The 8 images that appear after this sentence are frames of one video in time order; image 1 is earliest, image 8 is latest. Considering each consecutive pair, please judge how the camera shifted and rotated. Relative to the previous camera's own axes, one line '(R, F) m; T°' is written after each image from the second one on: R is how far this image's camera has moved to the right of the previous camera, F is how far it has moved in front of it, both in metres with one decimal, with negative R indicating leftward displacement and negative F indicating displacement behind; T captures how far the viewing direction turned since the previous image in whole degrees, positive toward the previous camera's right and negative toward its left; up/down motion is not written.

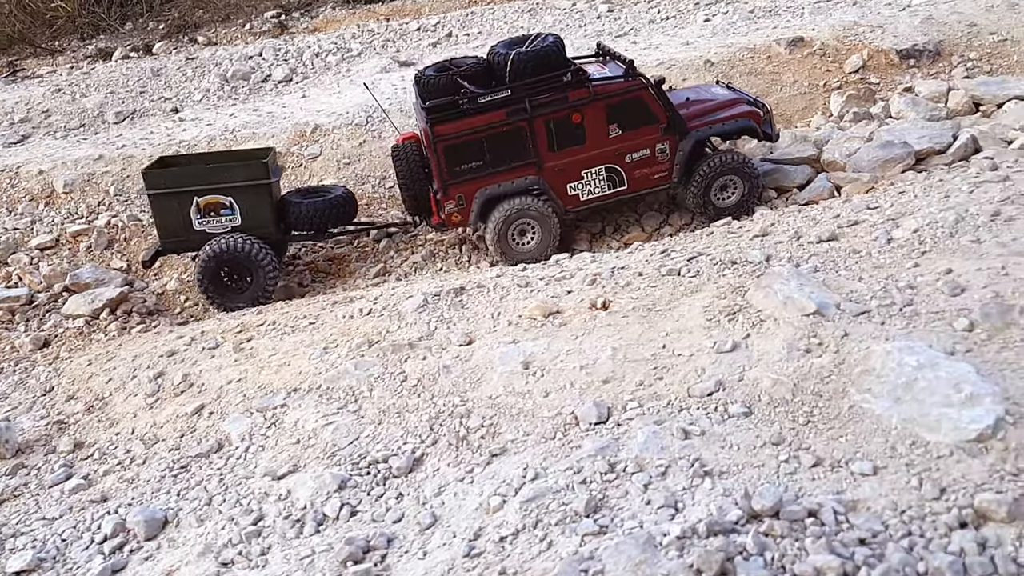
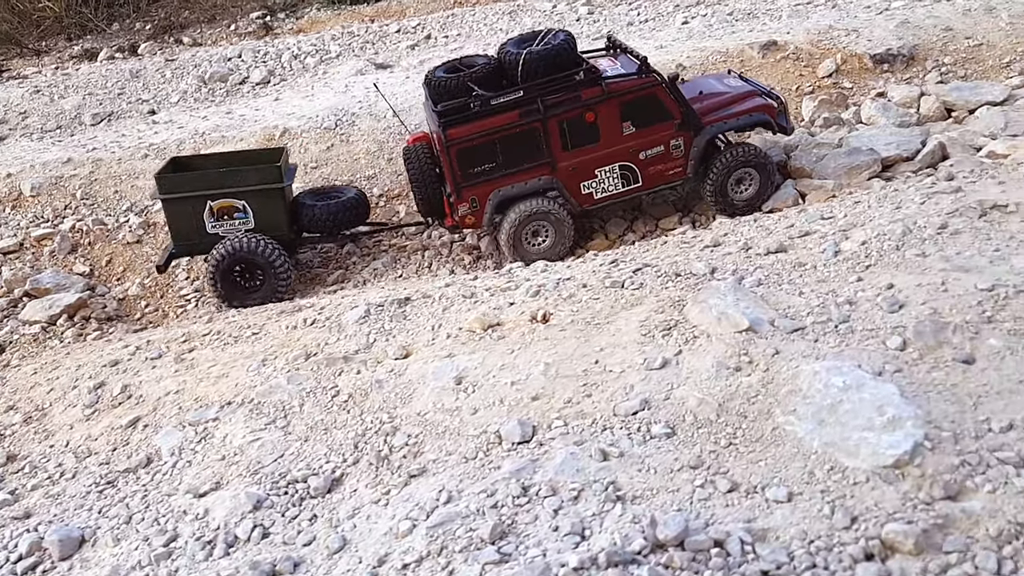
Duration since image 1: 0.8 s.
(+0.6, +0.1) m; 0°
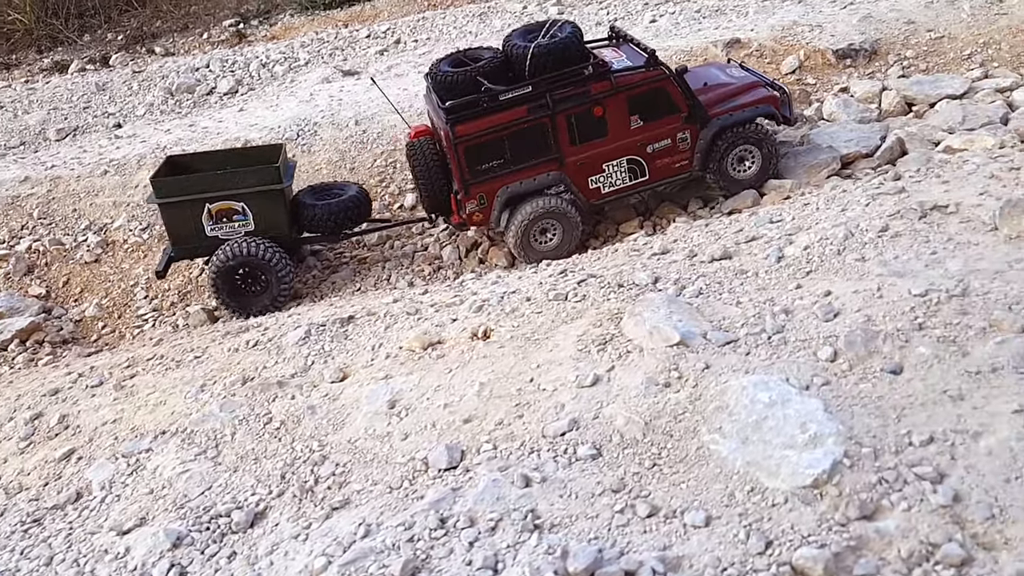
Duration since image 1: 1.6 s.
(+0.5, +0.1) m; +1°
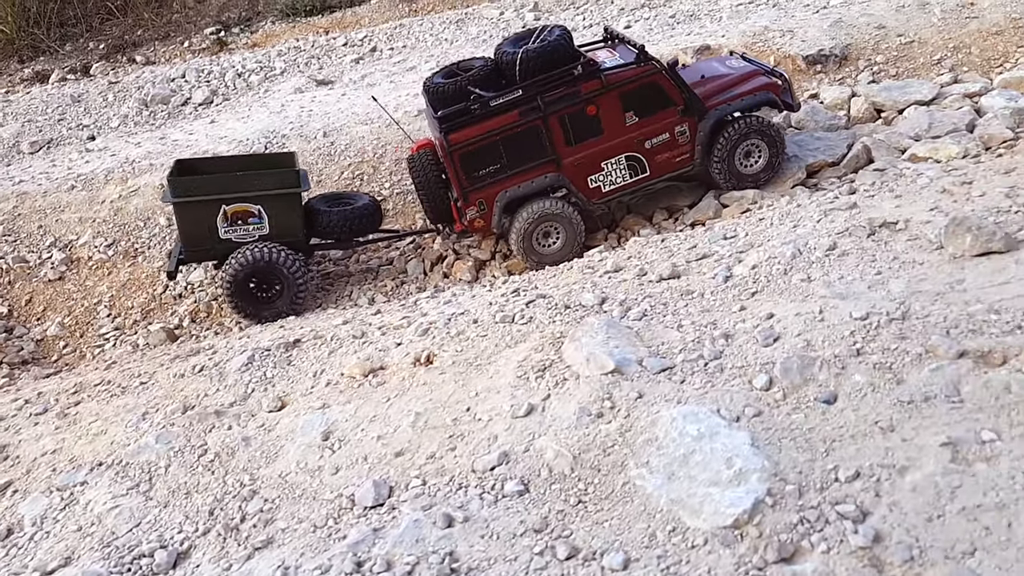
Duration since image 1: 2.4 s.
(+0.5, +0.1) m; 0°
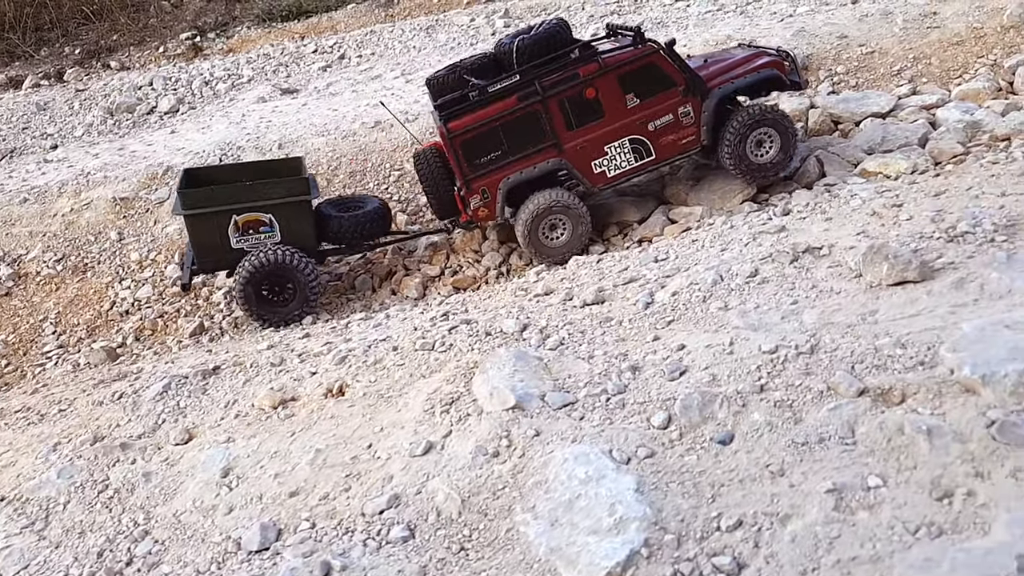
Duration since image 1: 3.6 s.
(+0.7, +0.1) m; 0°
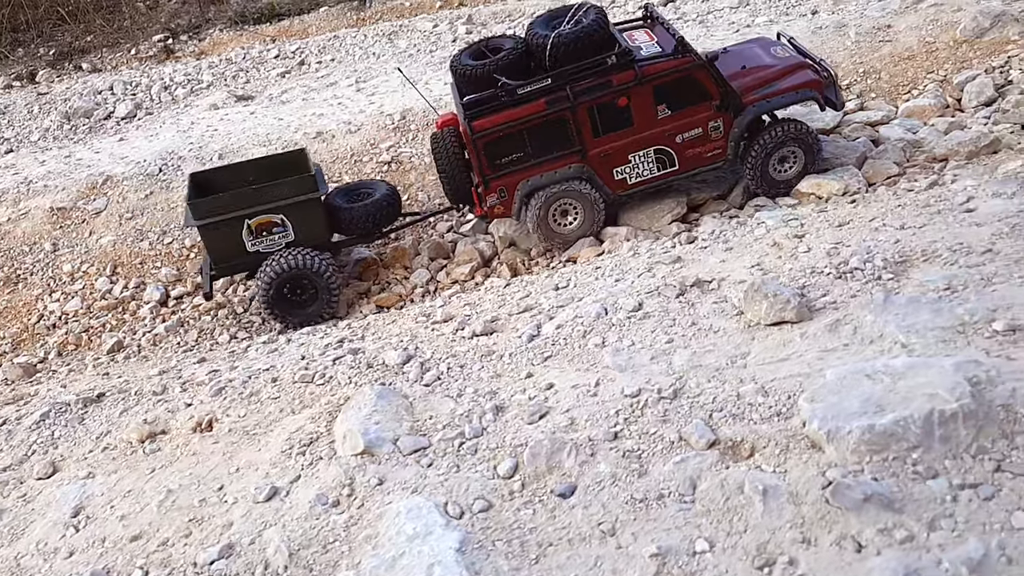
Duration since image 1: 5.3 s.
(+1.0, +0.2) m; 0°
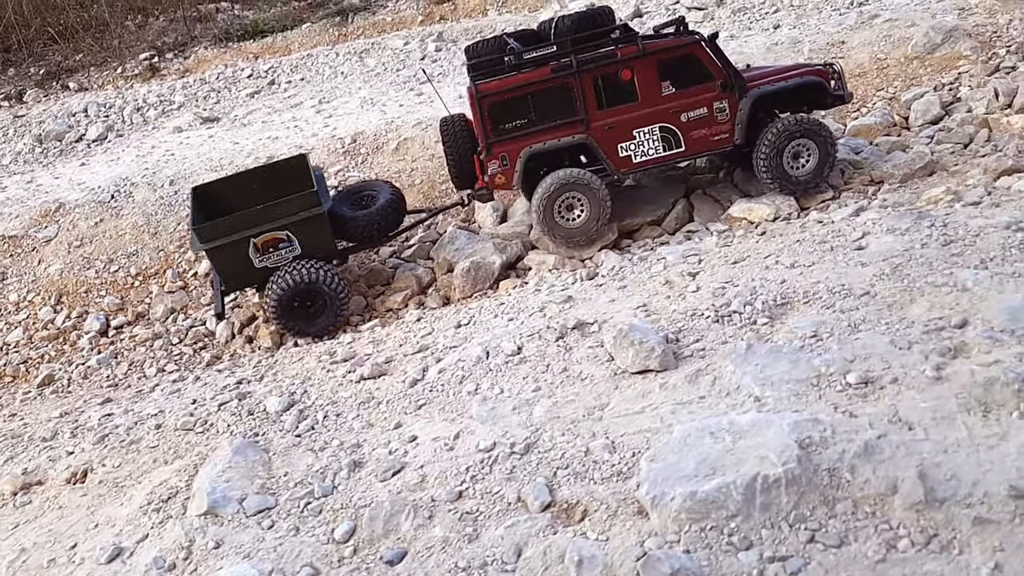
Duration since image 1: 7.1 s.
(+1.1, +0.1) m; -1°
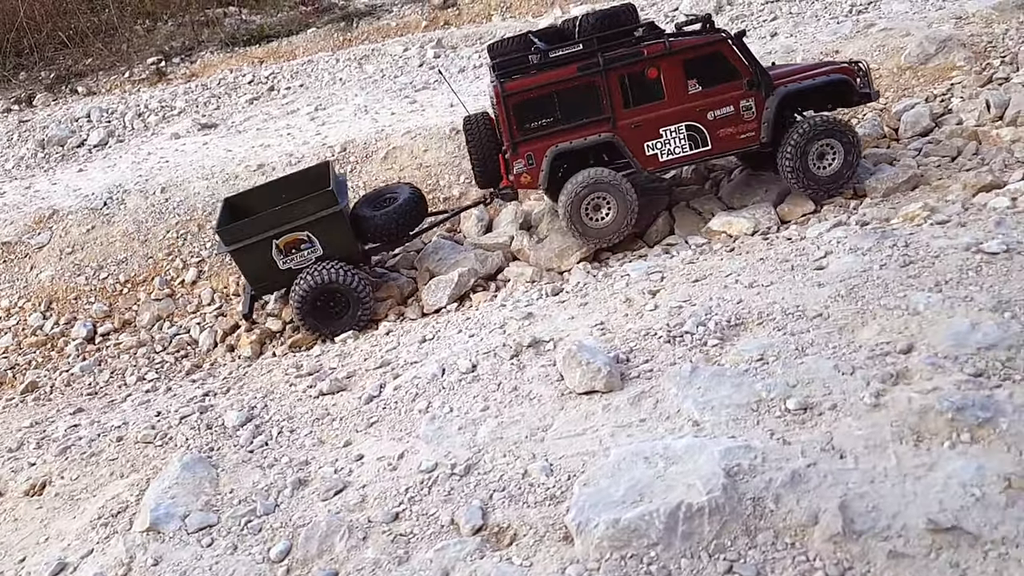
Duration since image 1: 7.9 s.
(+0.5, 0.0) m; -1°
